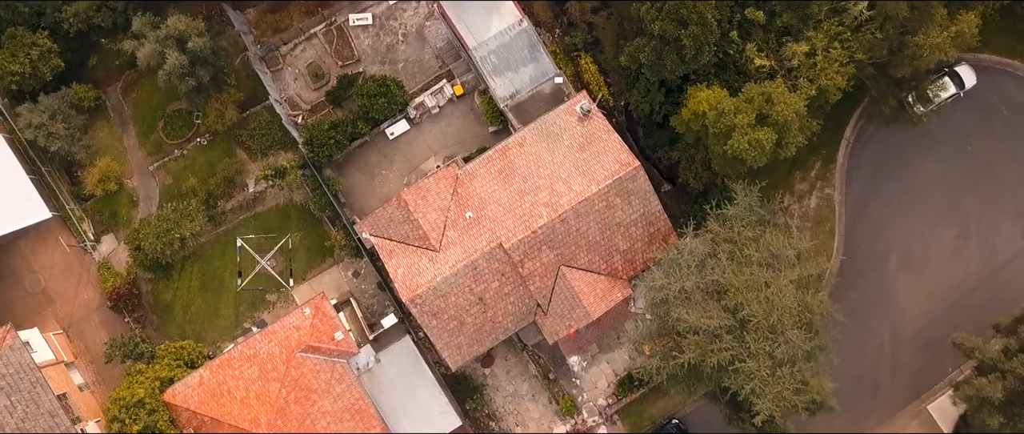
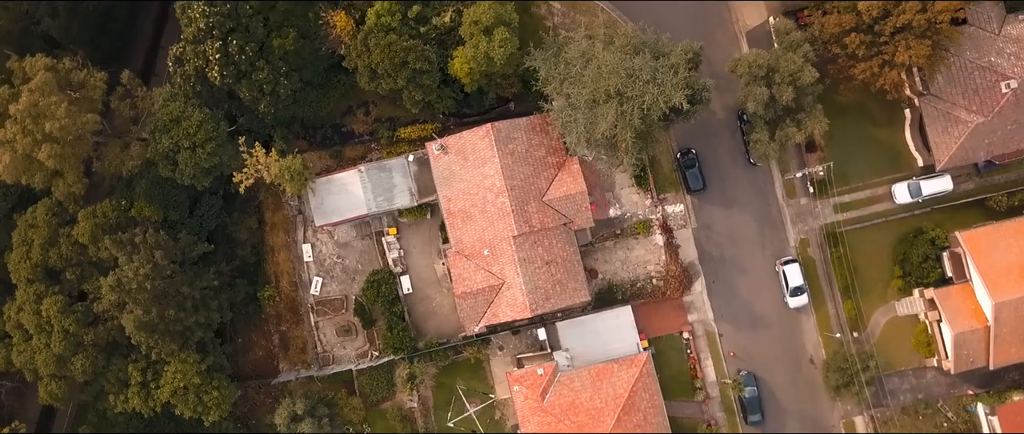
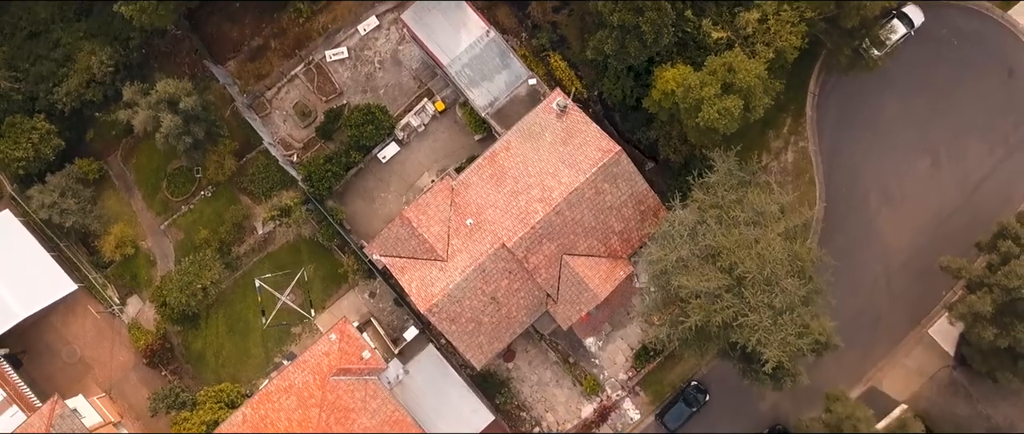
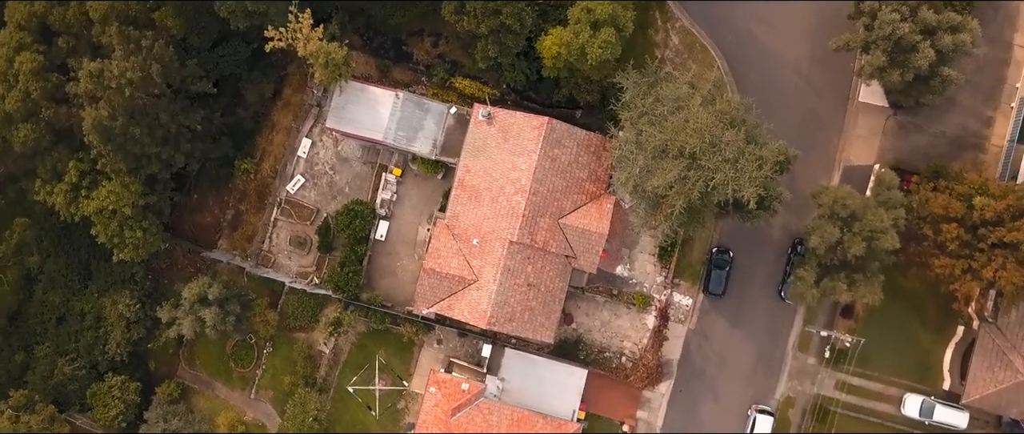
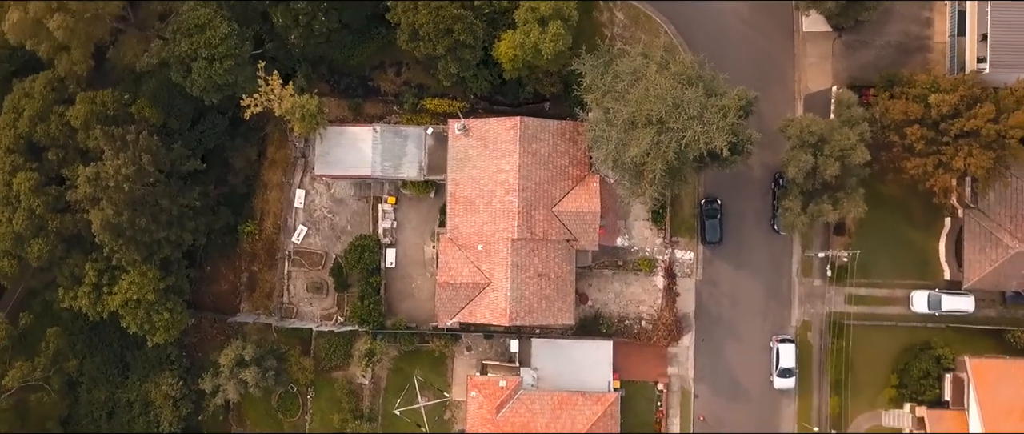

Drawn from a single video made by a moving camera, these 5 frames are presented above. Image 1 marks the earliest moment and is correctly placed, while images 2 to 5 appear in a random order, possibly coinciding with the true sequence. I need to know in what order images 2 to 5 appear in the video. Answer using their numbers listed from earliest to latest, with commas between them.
3, 4, 5, 2
